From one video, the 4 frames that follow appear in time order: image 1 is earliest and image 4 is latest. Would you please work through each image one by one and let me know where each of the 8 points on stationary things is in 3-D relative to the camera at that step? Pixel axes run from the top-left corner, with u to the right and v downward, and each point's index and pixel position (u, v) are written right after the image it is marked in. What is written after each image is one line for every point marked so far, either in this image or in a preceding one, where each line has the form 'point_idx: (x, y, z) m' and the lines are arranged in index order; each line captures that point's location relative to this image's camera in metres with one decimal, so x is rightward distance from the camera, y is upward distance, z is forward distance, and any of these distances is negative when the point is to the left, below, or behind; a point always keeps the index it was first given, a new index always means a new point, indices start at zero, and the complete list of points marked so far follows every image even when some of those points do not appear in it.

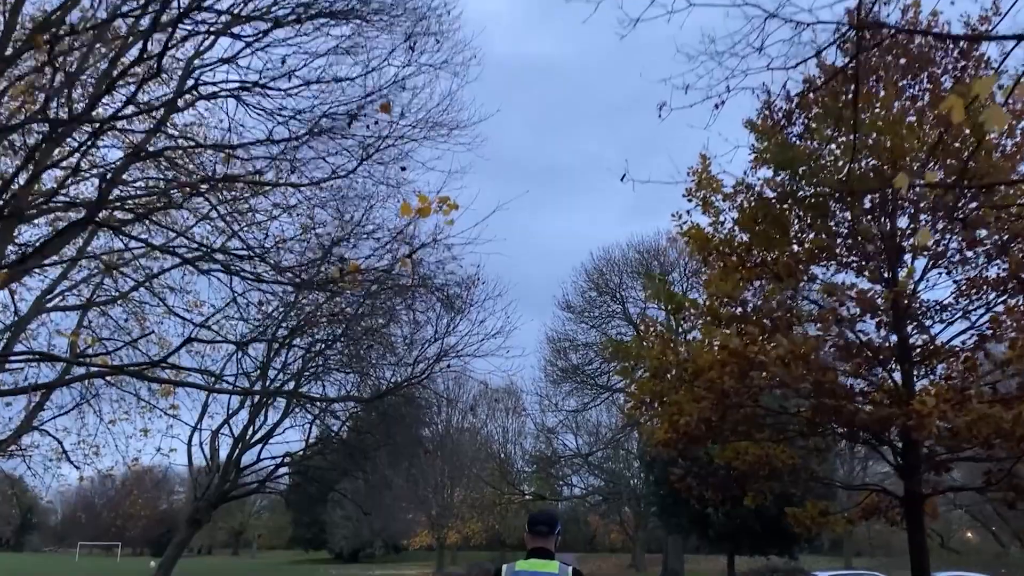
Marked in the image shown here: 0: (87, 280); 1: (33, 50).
0: (-8.8, +0.2, +17.0) m
1: (-7.0, +3.4, +11.9) m
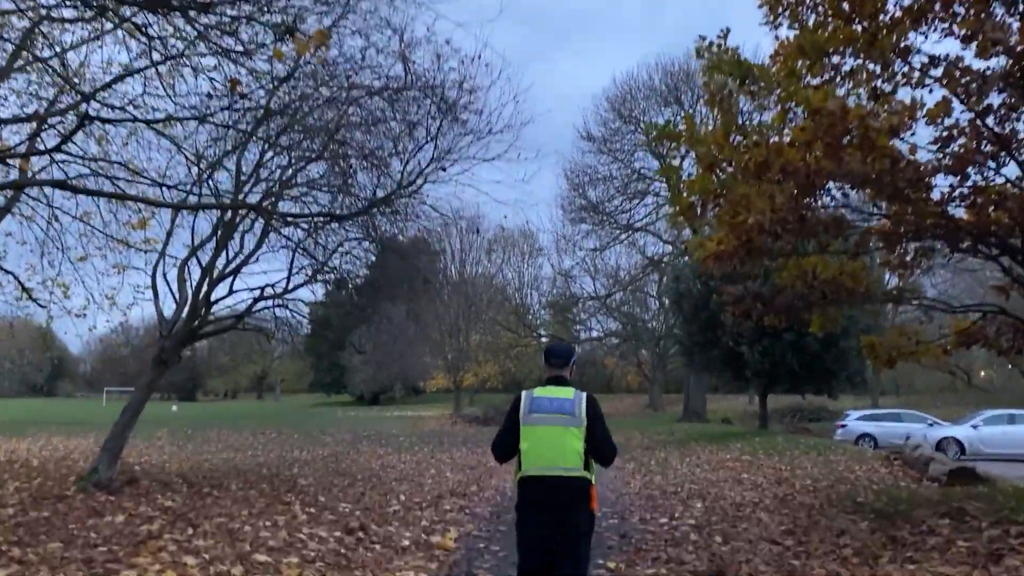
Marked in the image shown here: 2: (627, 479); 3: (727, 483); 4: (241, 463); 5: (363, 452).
0: (-8.6, +3.5, +14.4) m
1: (-6.9, +5.8, +8.8) m
2: (+1.9, -3.2, +13.6) m
3: (+3.0, -2.7, +11.4) m
4: (-5.5, -3.5, +16.6) m
5: (-3.6, -4.0, +19.7) m
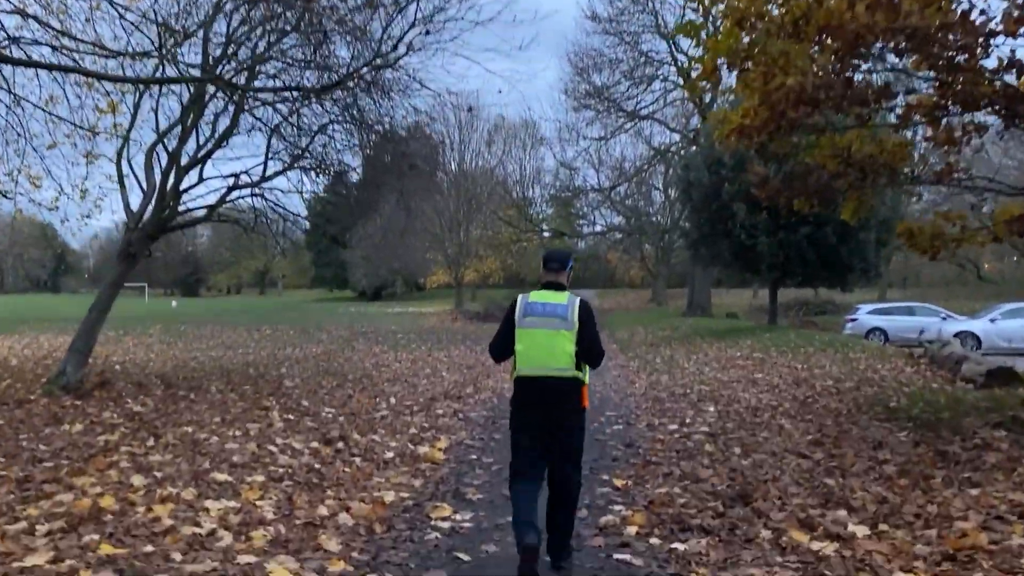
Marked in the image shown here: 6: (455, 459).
0: (-8.7, +5.2, +12.9) m
1: (-7.0, +6.8, +7.0) m
2: (+1.9, -1.4, +12.9) m
3: (+3.0, -1.3, +10.6) m
4: (-5.5, -1.4, +15.9) m
5: (-3.6, -1.4, +19.1) m
6: (-0.5, -1.5, +7.0) m
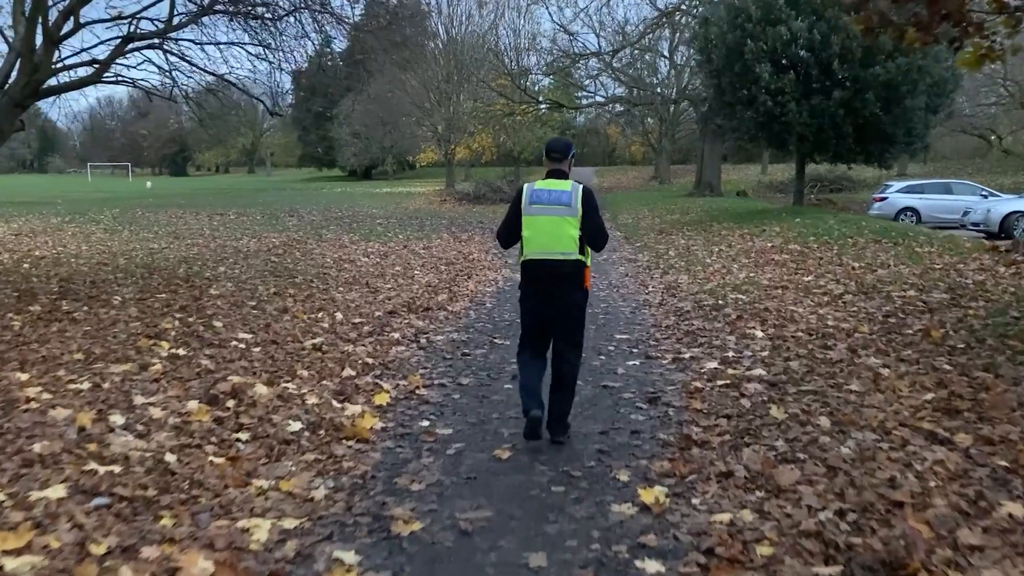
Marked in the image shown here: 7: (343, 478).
0: (-8.9, +6.6, +9.5) m
1: (-7.2, +7.3, +3.4) m
2: (+1.7, +0.1, +10.5) m
3: (+2.8, 0.0, +8.3) m
4: (-5.7, +0.5, +13.5) m
5: (-3.8, +1.0, +16.6) m
6: (-0.7, -0.8, +4.7) m
7: (-0.8, -0.9, +4.0) m
